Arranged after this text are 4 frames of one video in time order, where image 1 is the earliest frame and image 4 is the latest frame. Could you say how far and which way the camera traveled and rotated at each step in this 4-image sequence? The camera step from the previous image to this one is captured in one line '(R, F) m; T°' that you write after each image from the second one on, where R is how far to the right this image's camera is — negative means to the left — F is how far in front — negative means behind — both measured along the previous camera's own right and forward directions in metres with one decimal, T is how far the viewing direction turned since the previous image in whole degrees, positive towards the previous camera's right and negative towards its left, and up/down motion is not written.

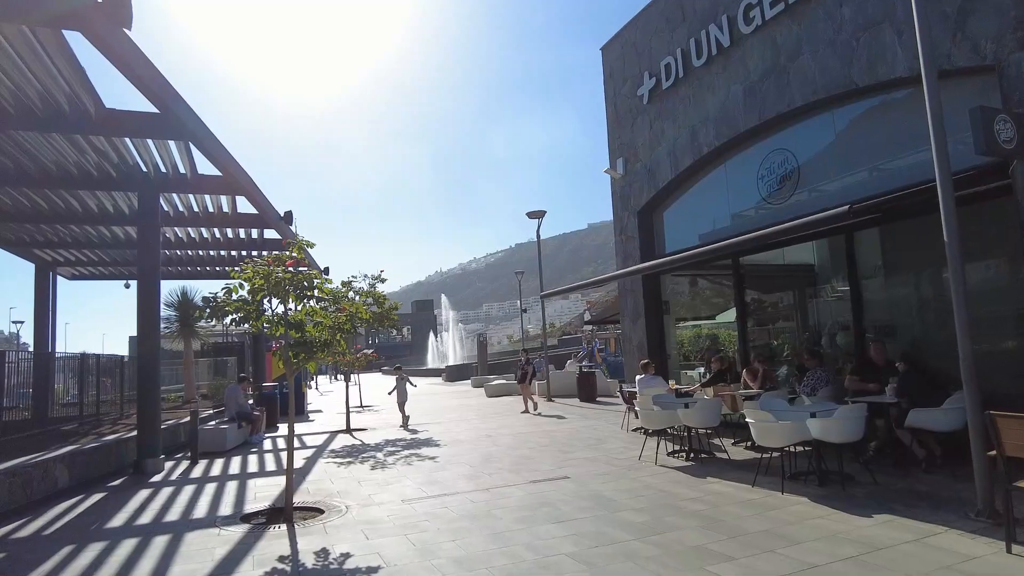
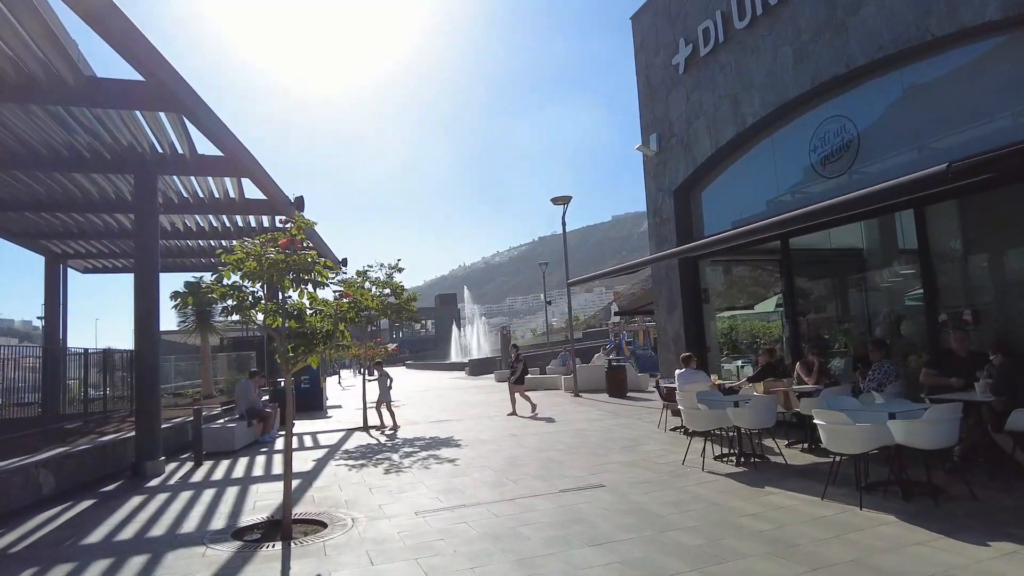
(0.0, +1.0) m; -2°
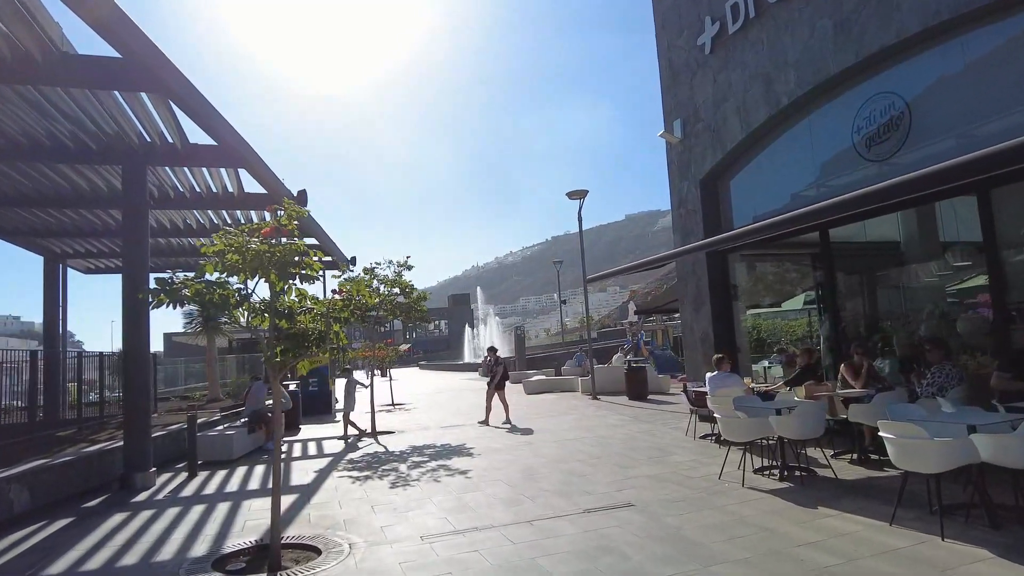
(0.0, +0.8) m; -1°
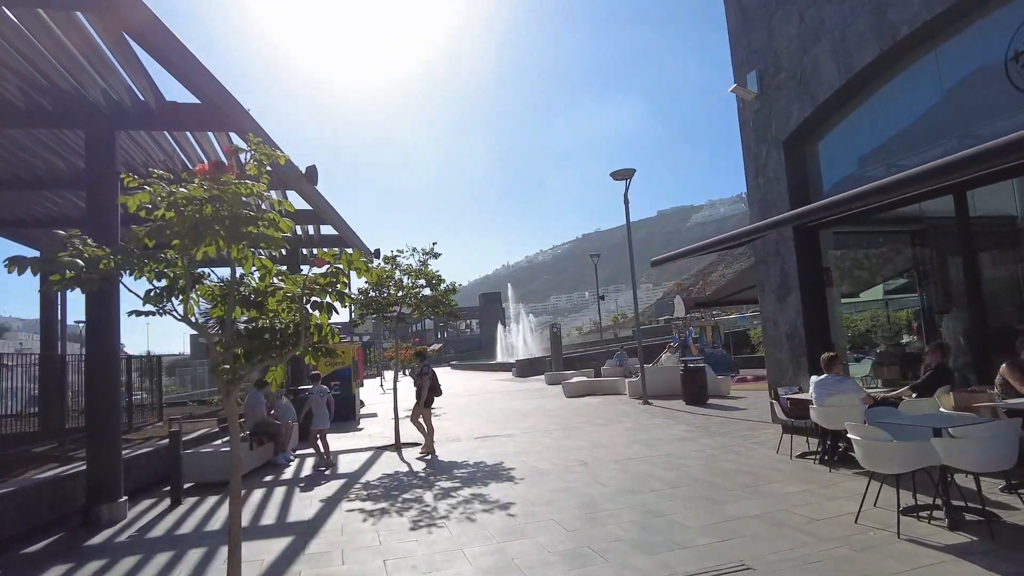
(-0.2, +2.0) m; -3°
